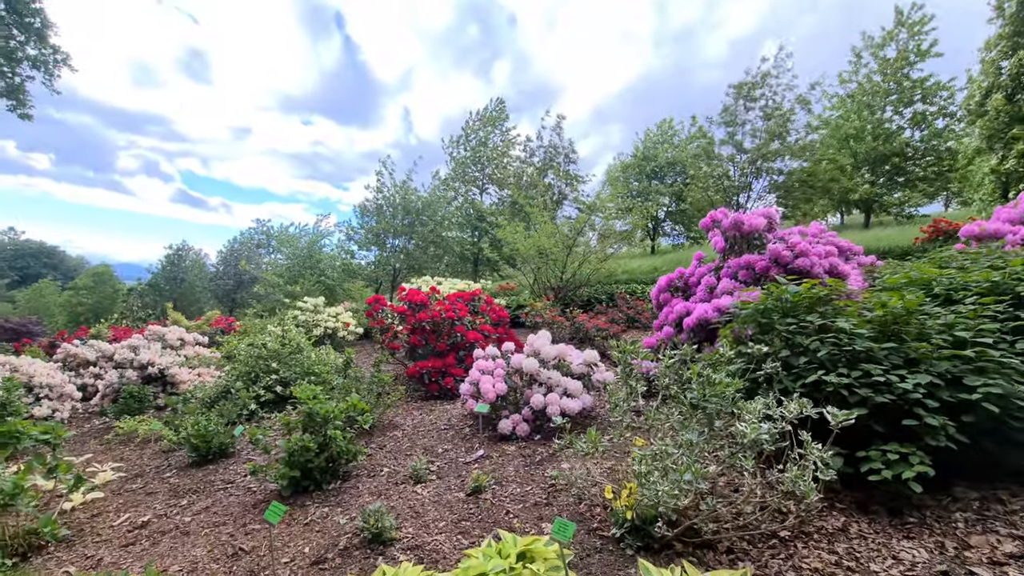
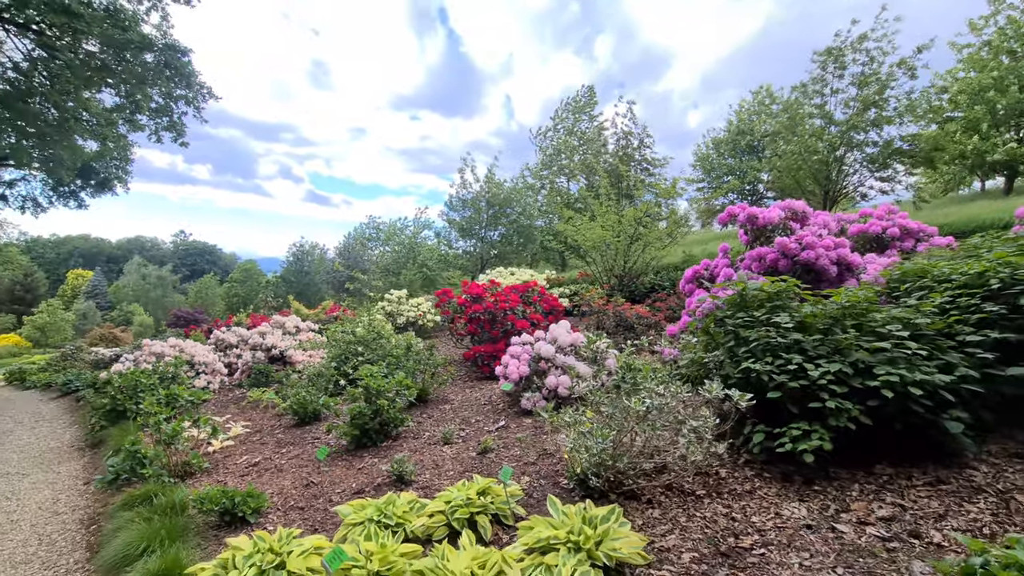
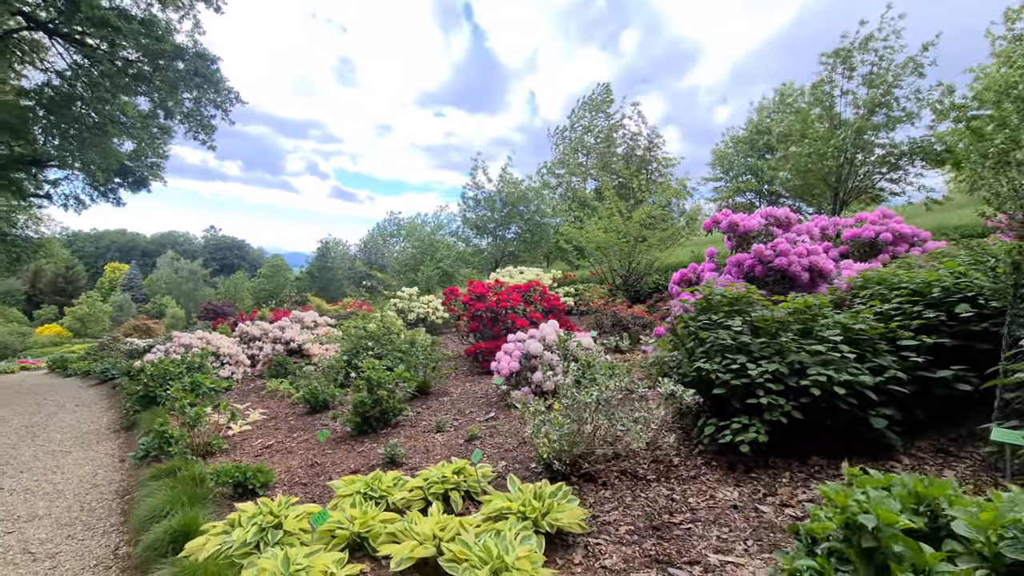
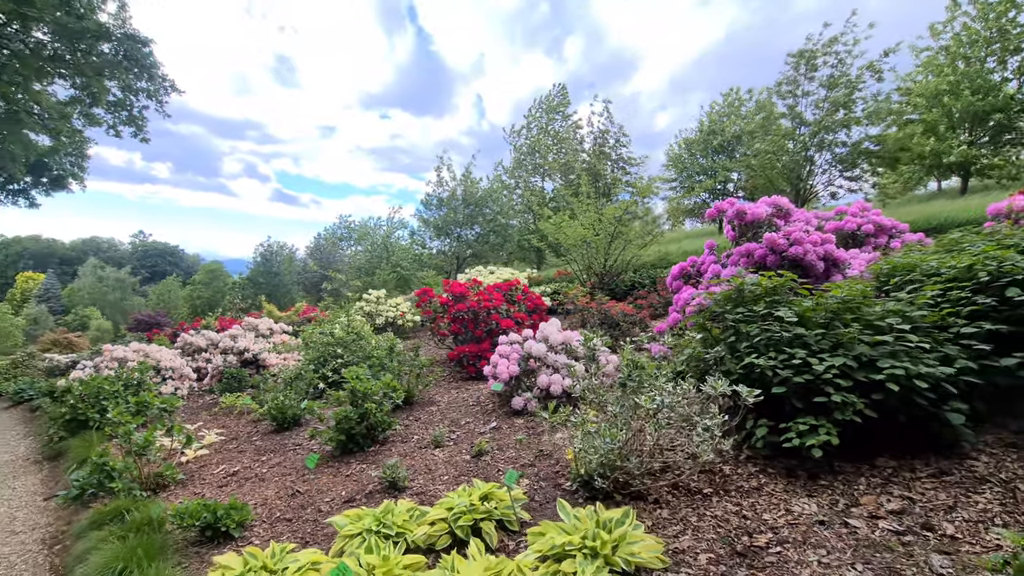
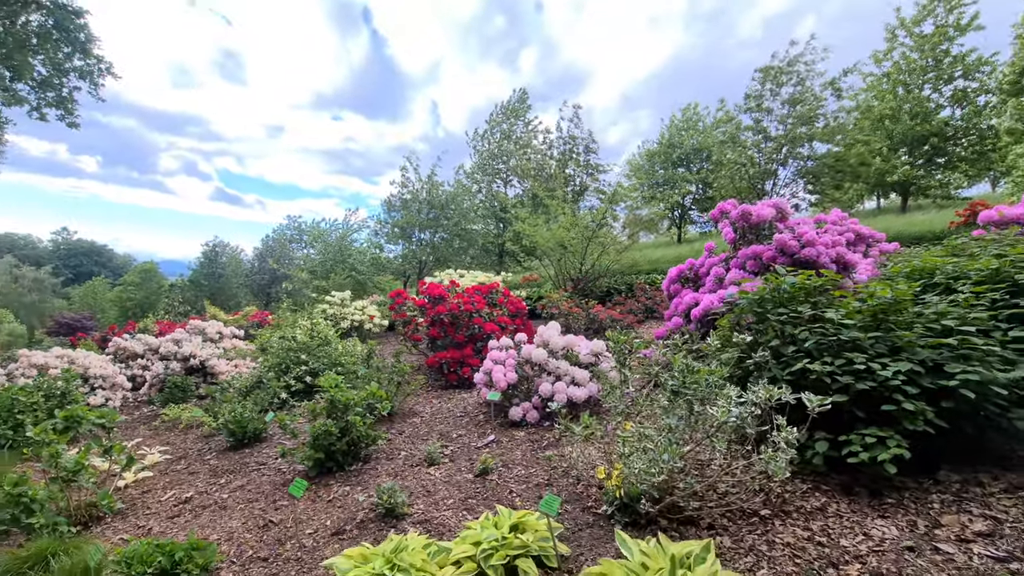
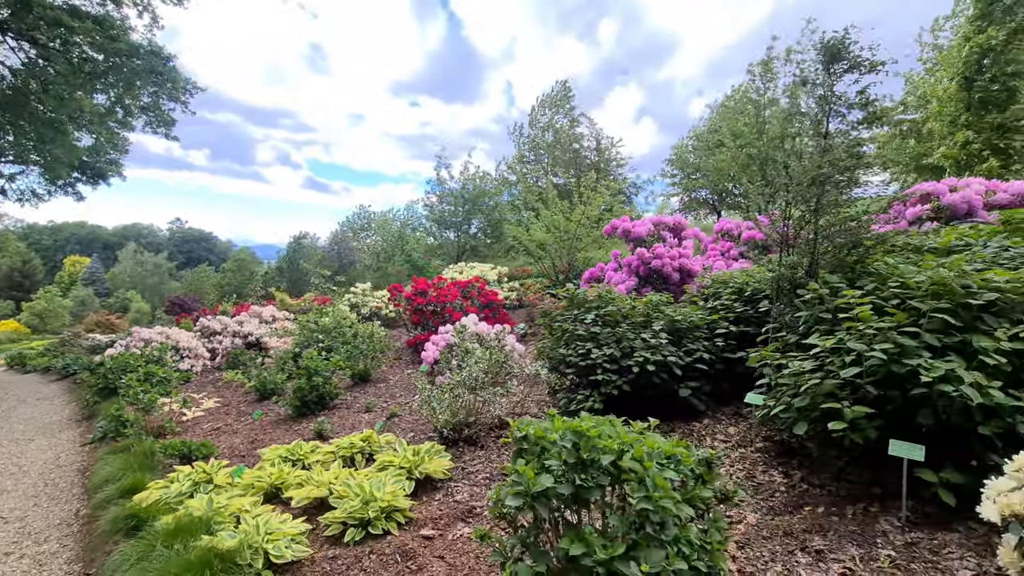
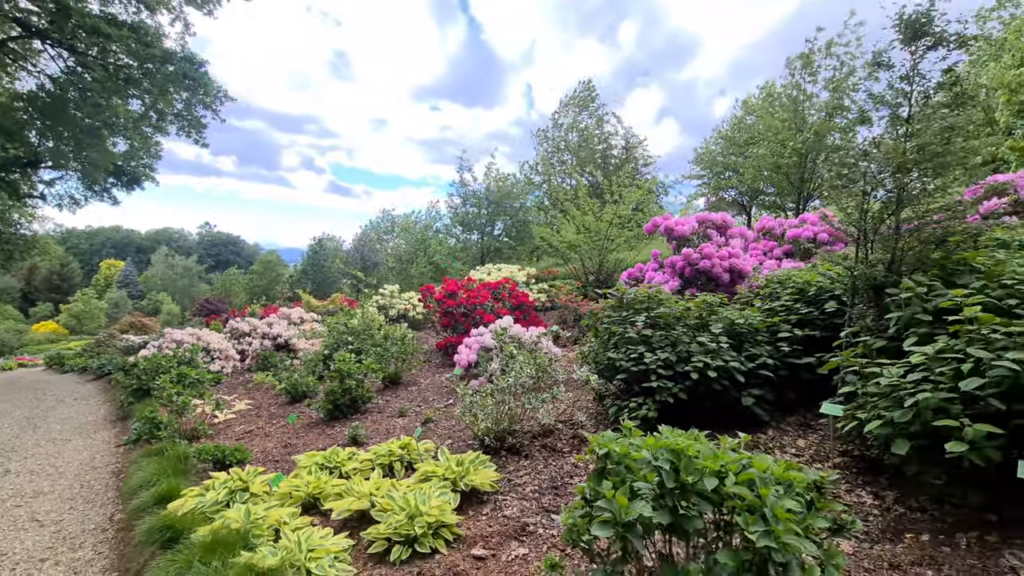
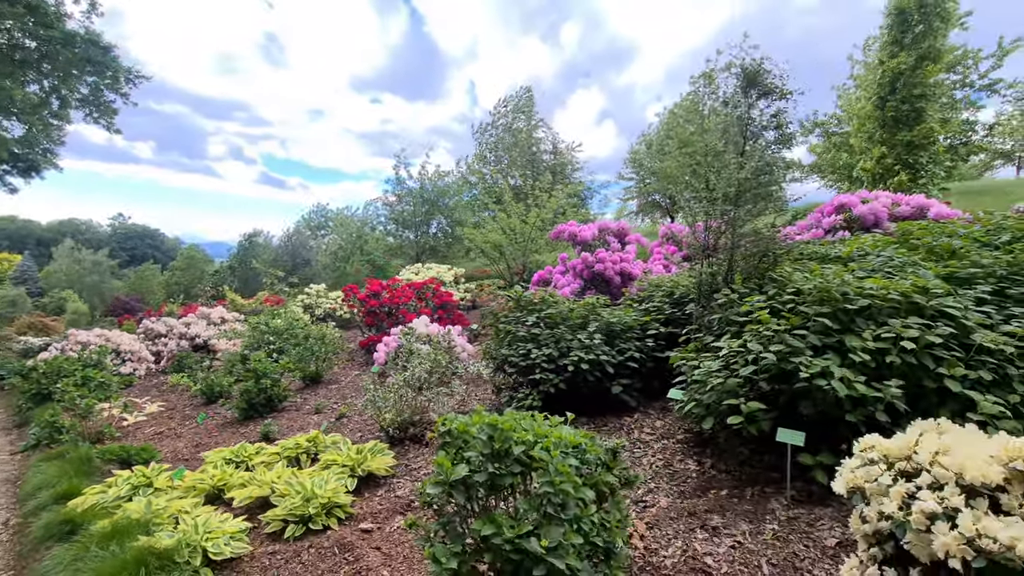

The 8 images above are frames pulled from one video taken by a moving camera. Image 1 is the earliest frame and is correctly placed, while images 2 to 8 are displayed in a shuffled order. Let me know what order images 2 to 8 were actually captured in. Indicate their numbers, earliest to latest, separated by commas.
5, 4, 2, 3, 7, 6, 8
